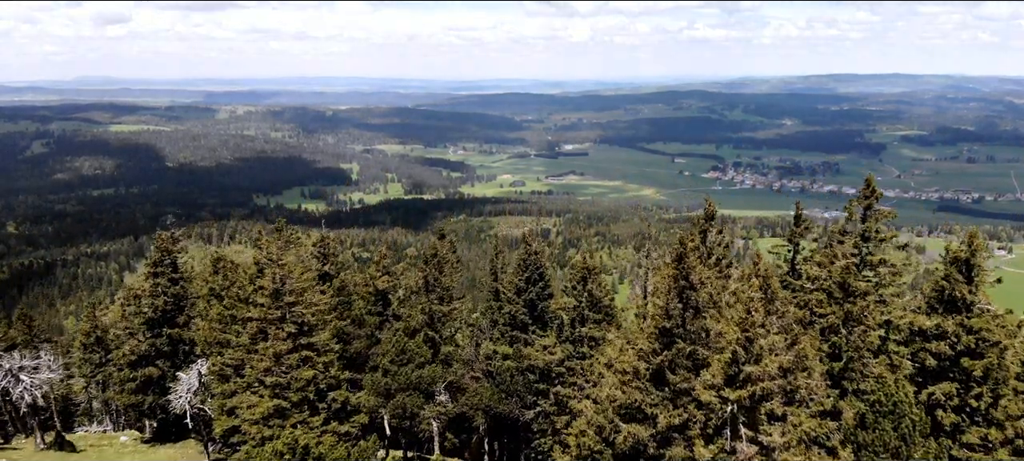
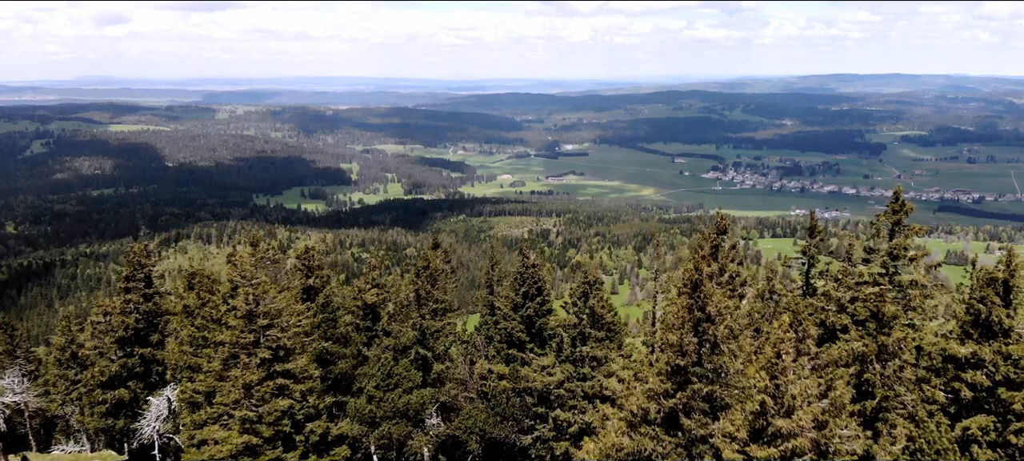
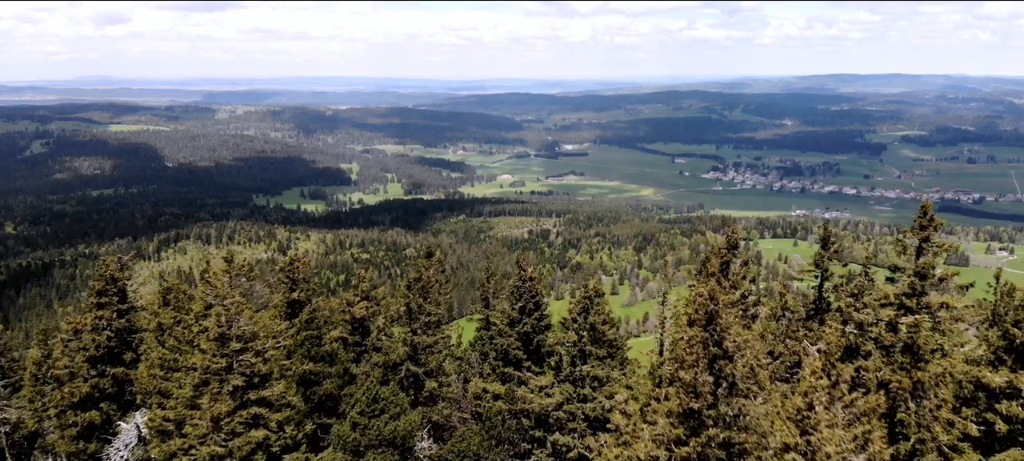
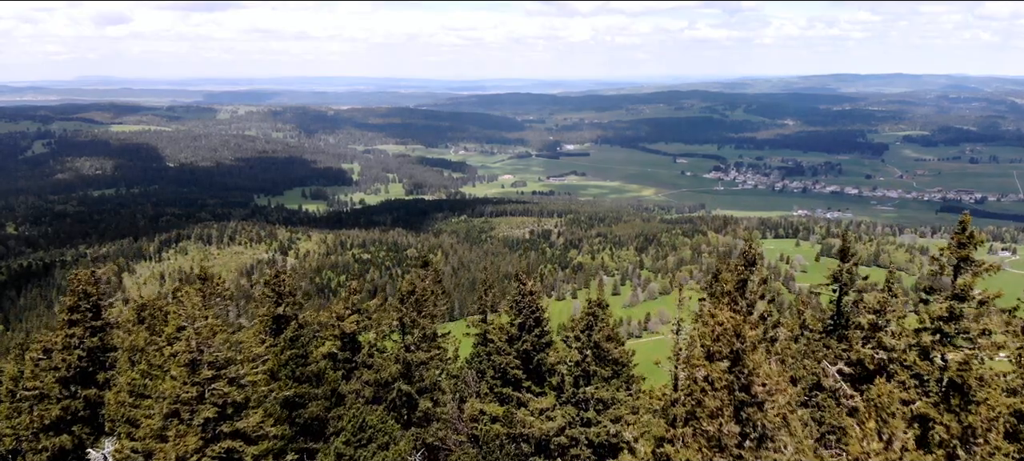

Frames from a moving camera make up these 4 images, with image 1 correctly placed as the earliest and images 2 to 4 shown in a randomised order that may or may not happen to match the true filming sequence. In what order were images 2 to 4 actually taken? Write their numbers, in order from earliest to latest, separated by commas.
2, 3, 4
